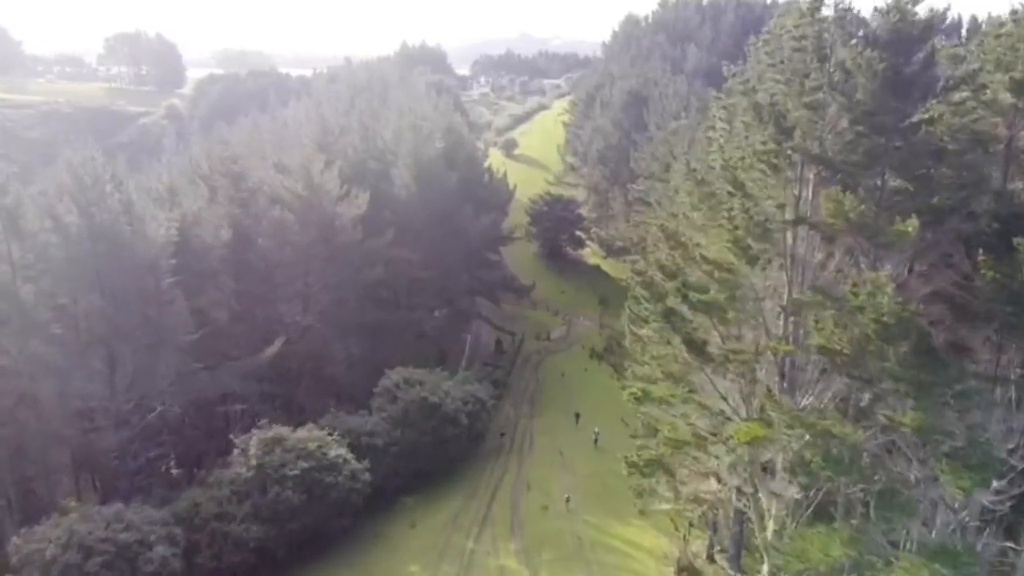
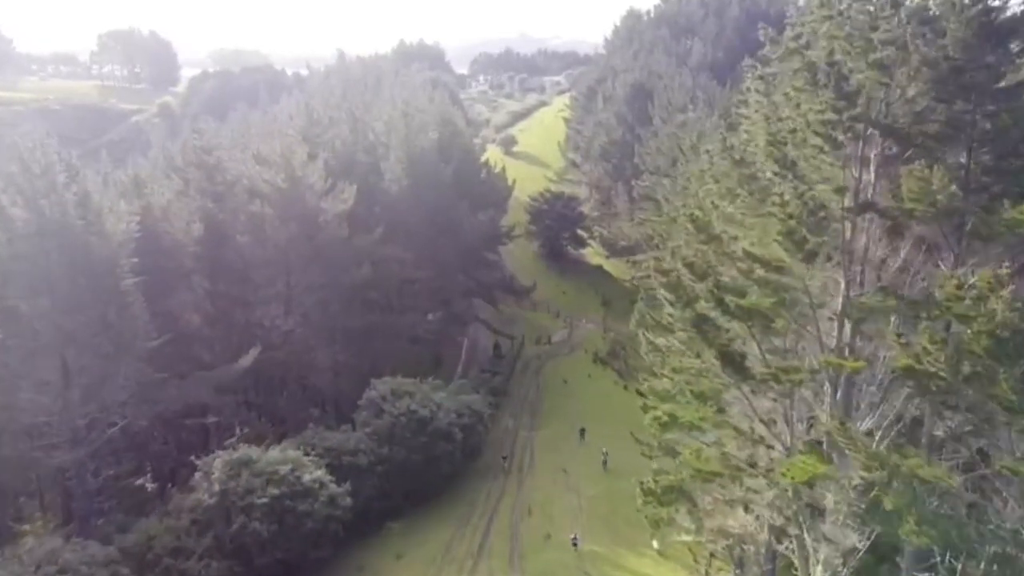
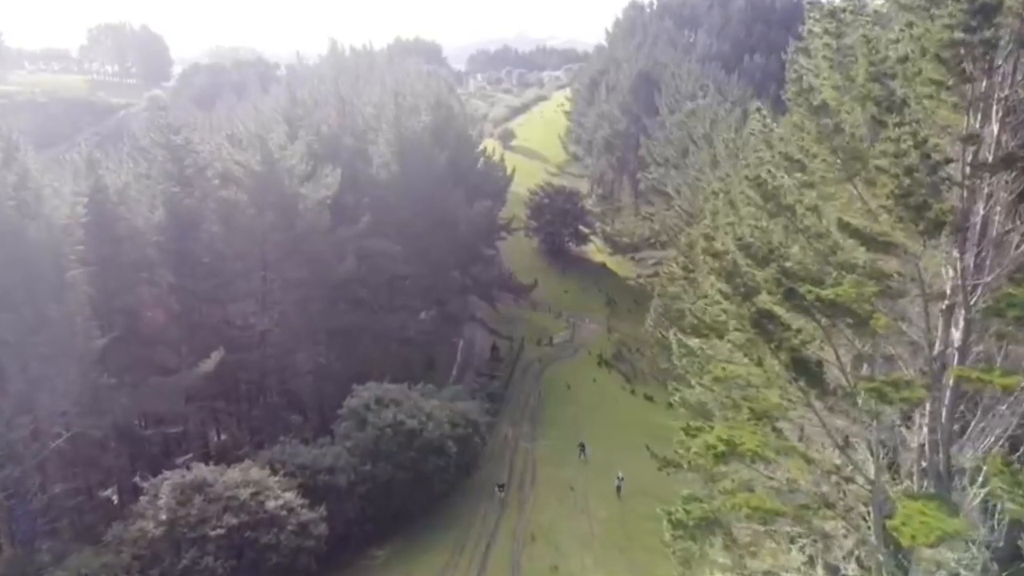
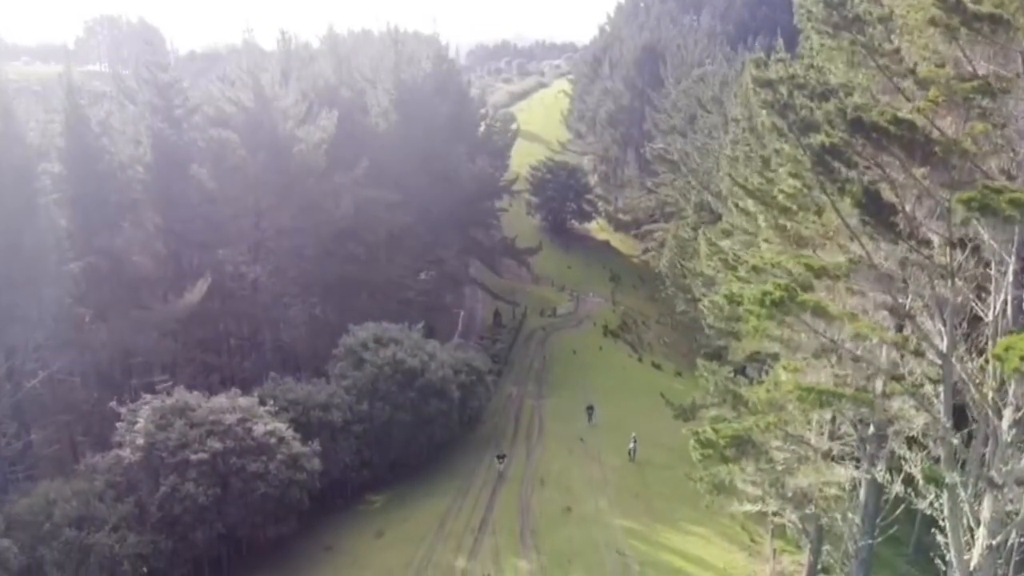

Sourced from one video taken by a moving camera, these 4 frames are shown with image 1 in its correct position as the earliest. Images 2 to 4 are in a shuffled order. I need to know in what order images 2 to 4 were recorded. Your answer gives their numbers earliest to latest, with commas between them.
2, 3, 4
